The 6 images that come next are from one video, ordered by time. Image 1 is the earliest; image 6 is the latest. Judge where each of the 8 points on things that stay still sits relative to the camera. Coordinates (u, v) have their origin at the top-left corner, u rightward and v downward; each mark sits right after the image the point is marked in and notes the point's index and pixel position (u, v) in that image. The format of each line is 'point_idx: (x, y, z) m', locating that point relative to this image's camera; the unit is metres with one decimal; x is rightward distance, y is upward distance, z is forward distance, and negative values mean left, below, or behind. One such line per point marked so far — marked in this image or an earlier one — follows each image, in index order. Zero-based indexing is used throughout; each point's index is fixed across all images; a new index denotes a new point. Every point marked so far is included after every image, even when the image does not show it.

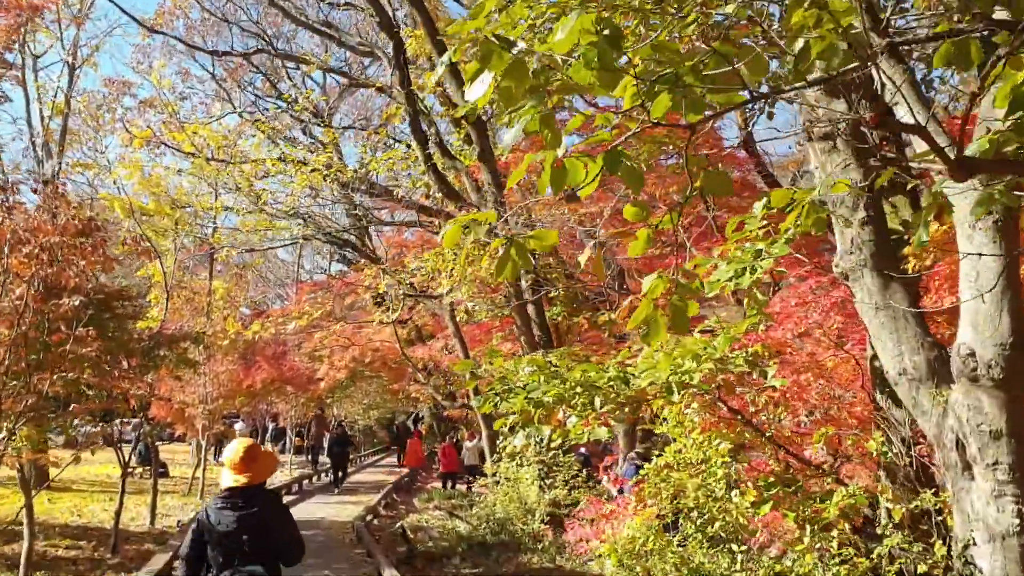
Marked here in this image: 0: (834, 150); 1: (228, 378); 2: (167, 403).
0: (+1.2, +0.5, +3.5) m
1: (-3.4, -1.1, +11.2) m
2: (-4.0, -1.3, +10.8) m
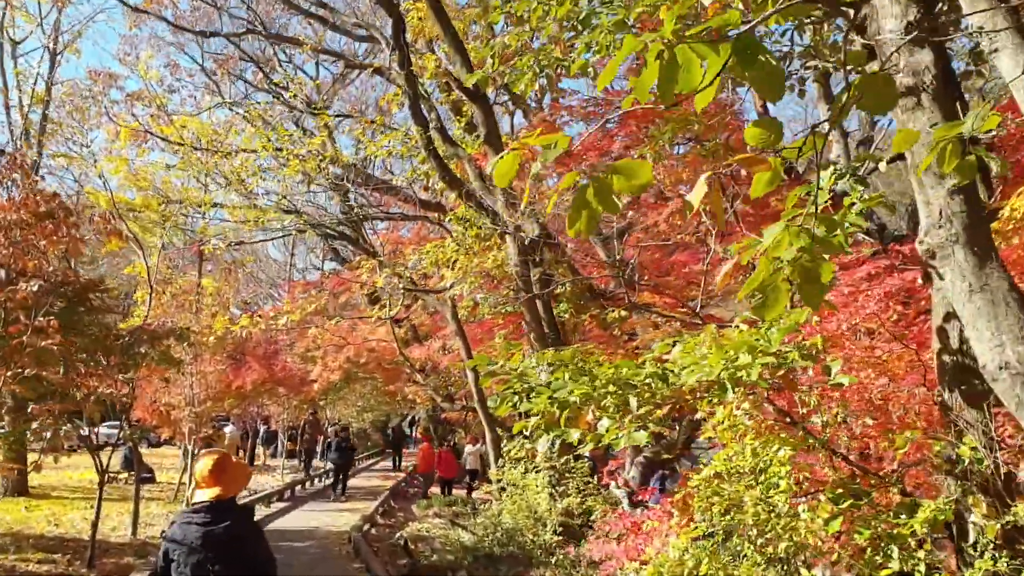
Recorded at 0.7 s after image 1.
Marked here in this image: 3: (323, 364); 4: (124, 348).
0: (+1.3, +0.6, +3.0) m
1: (-3.4, -1.1, +10.6) m
2: (-4.0, -1.3, +10.2) m
3: (-2.9, -1.2, +14.3) m
4: (-2.7, -0.4, +6.3) m
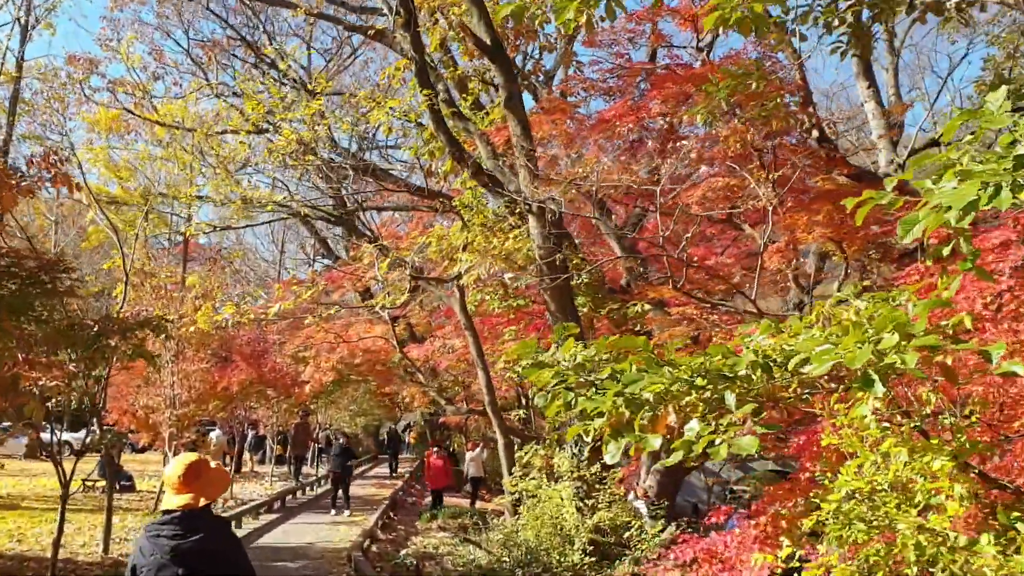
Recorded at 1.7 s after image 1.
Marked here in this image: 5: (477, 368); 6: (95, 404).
0: (+1.5, +0.7, +2.2) m
1: (-3.3, -1.0, +9.8) m
2: (-3.9, -1.2, +9.4) m
3: (-2.9, -1.1, +13.5) m
4: (-2.5, -0.3, +5.5) m
5: (-0.3, -0.7, +7.6) m
6: (-3.0, -0.8, +6.6) m
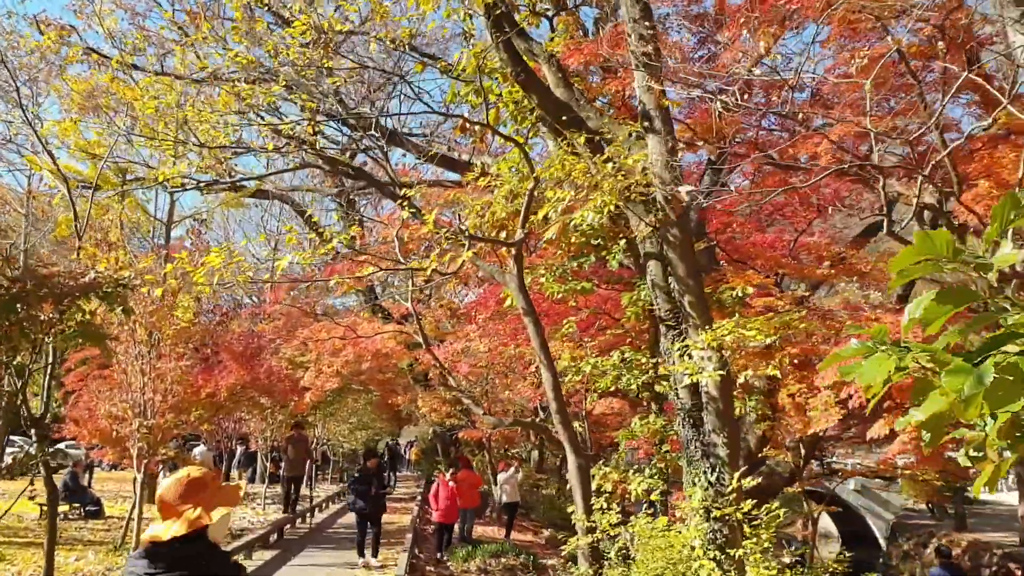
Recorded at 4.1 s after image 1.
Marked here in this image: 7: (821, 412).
0: (+2.0, +0.9, +0.5) m
1: (-2.8, -0.8, +7.9) m
2: (-3.4, -1.1, +7.6) m
3: (-2.5, -1.0, +11.6) m
4: (-2.0, -0.1, +3.7) m
5: (+0.2, -0.5, +5.8) m
6: (-2.5, -0.6, +4.8) m
7: (+2.1, -0.8, +6.2) m
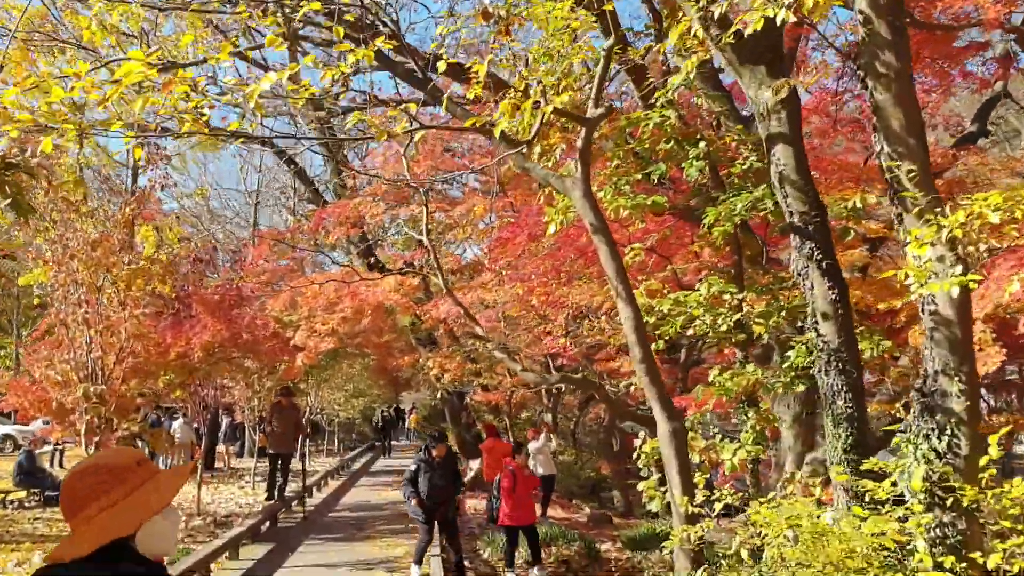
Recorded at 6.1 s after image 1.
0: (+2.4, +1.2, -1.0) m
1: (-2.6, -0.4, +6.4) m
2: (-3.1, -0.6, +6.0) m
3: (-2.2, -0.4, +10.1) m
4: (-1.7, +0.2, +2.2) m
5: (+0.5, -0.1, +4.3) m
6: (-2.2, -0.3, +3.3) m
7: (+2.4, -0.3, +4.7) m
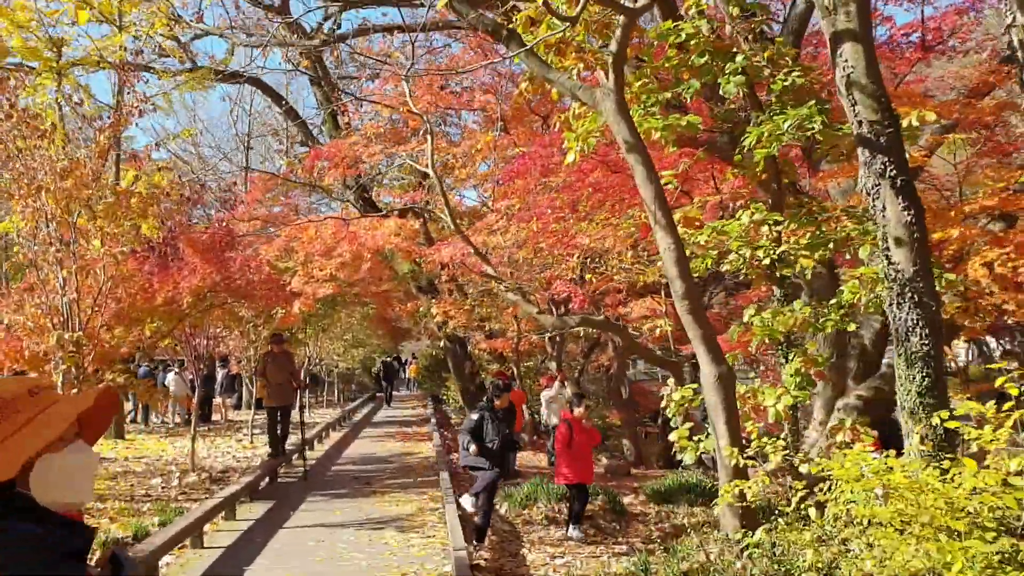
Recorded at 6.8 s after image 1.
0: (+2.5, +1.3, -1.6) m
1: (-2.5, 0.0, +5.9) m
2: (-3.0, -0.3, +5.6) m
3: (-2.2, +0.2, +9.6) m
4: (-1.6, +0.4, +1.7) m
5: (+0.6, +0.2, +3.8) m
6: (-2.1, -0.1, +2.8) m
7: (+2.5, 0.0, +4.3) m
